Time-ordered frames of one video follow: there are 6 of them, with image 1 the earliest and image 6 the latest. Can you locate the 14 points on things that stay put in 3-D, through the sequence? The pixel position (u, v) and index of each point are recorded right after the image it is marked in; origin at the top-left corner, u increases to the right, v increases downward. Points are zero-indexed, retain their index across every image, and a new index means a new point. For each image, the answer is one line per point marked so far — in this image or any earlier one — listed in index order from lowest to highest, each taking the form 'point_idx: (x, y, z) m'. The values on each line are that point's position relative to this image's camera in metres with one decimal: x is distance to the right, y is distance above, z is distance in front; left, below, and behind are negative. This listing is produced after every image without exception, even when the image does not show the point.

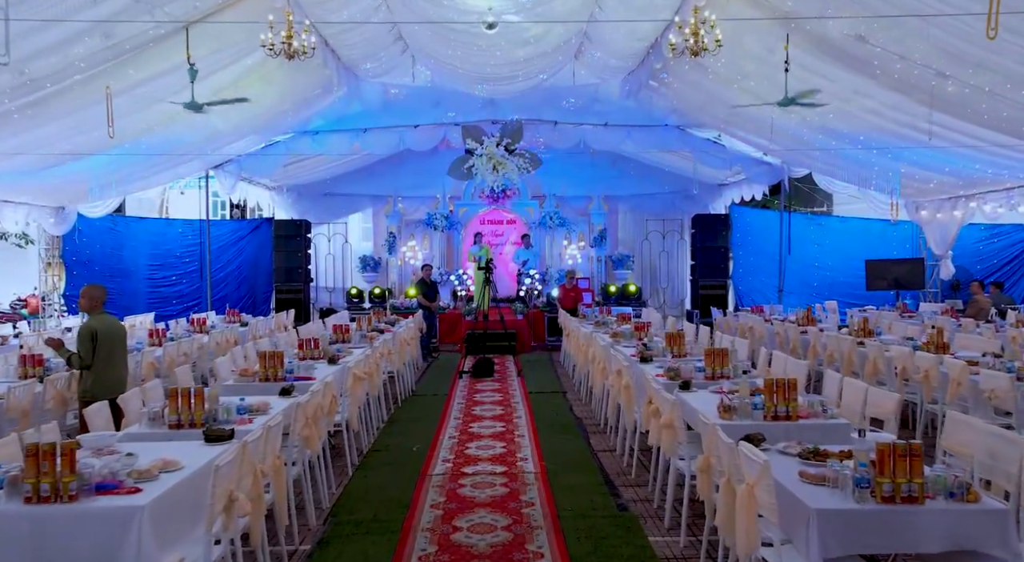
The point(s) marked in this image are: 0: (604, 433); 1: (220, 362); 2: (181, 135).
0: (+0.9, -1.5, +7.4) m
1: (-2.5, -0.7, +6.4) m
2: (-4.8, +2.1, +10.9) m
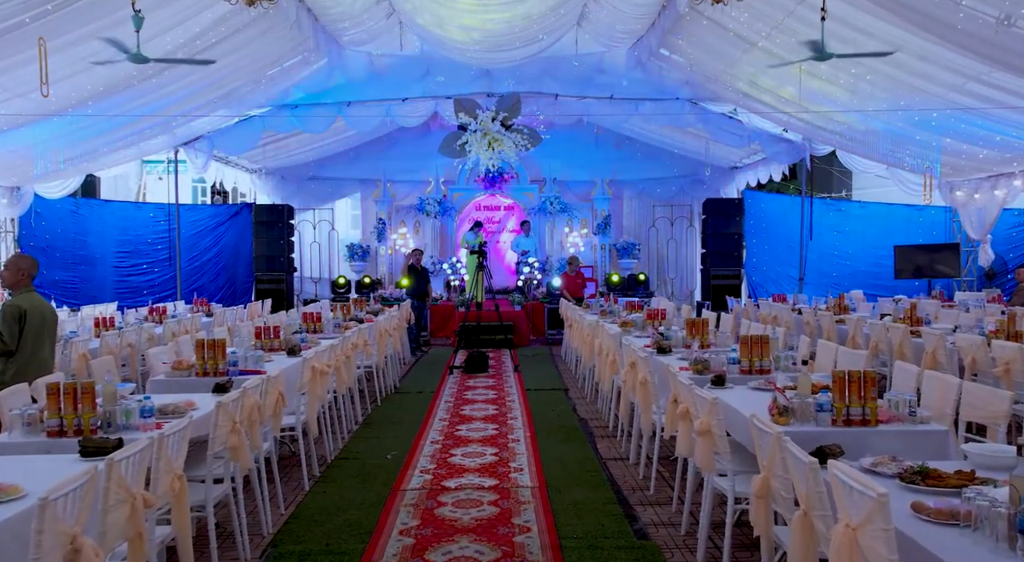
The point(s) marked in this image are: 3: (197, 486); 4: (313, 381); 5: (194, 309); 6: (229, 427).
0: (+0.8, -1.3, +6.3) m
1: (-2.5, -0.5, +5.3) m
2: (-4.8, +2.3, +9.8) m
3: (-1.5, -1.0, +3.6) m
4: (-1.4, -0.7, +5.2) m
5: (-4.4, -0.4, +10.6) m
6: (-1.4, -0.7, +3.6) m
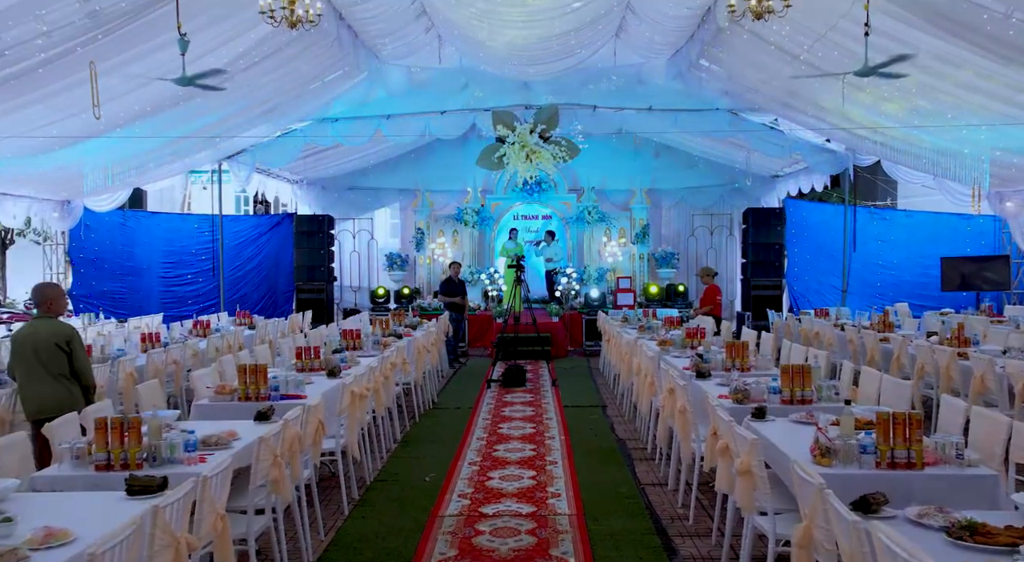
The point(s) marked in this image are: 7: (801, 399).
0: (+1.2, -1.5, +6.3) m
1: (-2.3, -0.7, +5.4) m
2: (-4.3, +2.1, +10.0) m
3: (-1.3, -1.2, +3.7) m
4: (-1.1, -0.9, +5.3) m
5: (-3.9, -0.6, +10.8) m
6: (-1.2, -0.9, +3.7) m
7: (+1.8, -0.7, +4.7) m
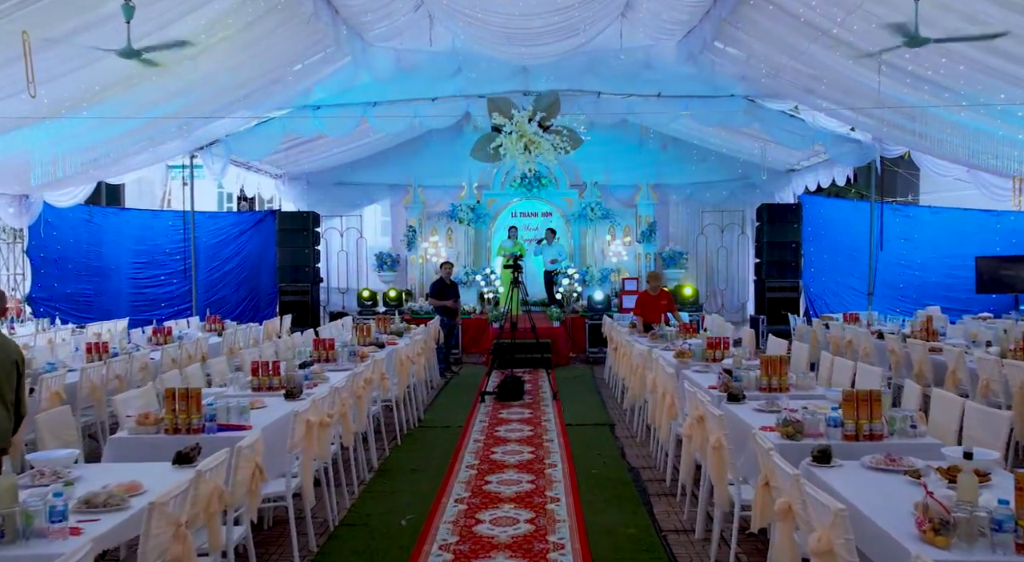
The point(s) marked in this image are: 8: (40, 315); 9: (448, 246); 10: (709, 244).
0: (+1.1, -1.5, +5.3) m
1: (-2.3, -0.7, +4.4) m
2: (-4.4, +2.1, +9.0) m
3: (-1.4, -1.2, +2.7) m
4: (-1.1, -0.9, +4.3) m
5: (-4.0, -0.6, +9.8) m
6: (-1.2, -0.9, +2.7) m
7: (+1.8, -0.7, +3.7) m
8: (-7.3, -0.5, +11.7) m
9: (-1.4, +0.7, +16.2) m
10: (+4.2, +0.8, +16.2) m
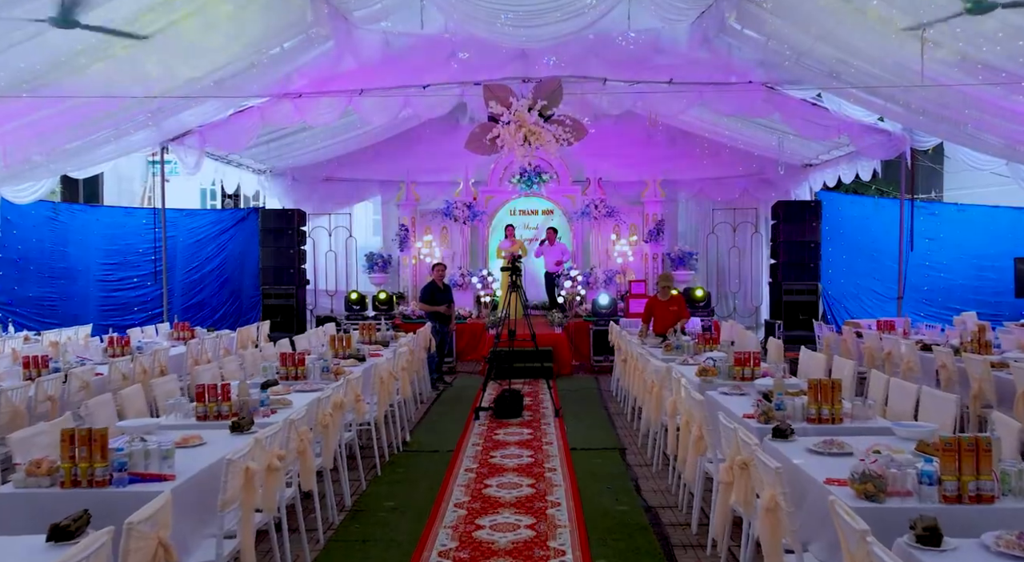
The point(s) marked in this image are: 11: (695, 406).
0: (+1.1, -1.5, +4.4) m
1: (-2.3, -0.7, +3.5) m
2: (-4.4, +2.0, +8.1) m
3: (-1.4, -1.2, +1.8) m
4: (-1.2, -0.9, +3.4) m
5: (-4.0, -0.6, +8.9) m
6: (-1.2, -0.9, +1.8) m
7: (+1.7, -0.8, +2.8) m
8: (-7.3, -0.6, +10.8) m
9: (-1.4, +0.7, +15.3) m
10: (+4.2, +0.7, +15.3) m
11: (+1.1, -0.7, +4.5) m
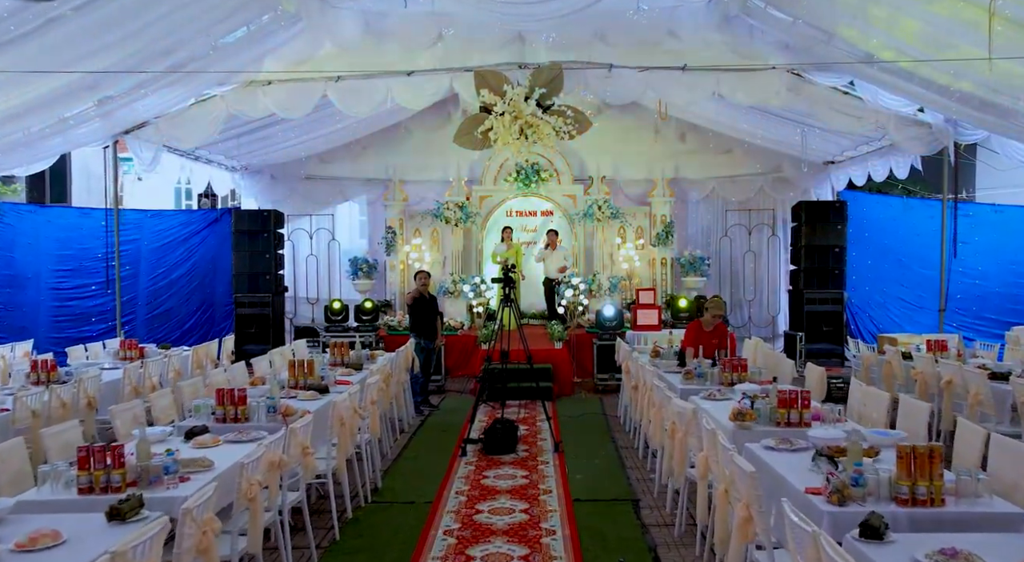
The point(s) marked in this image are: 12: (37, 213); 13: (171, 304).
0: (+1.0, -1.7, +3.2) m
1: (-2.4, -0.9, +2.4) m
2: (-4.4, +1.9, +7.0) m
3: (-1.5, -1.3, +0.7) m
4: (-1.2, -1.1, +2.2) m
5: (-4.1, -0.8, +7.8) m
6: (-1.3, -1.1, +0.6) m
7: (+1.7, -0.9, +1.7) m
8: (-7.4, -0.7, +9.7) m
9: (-1.5, +0.6, +14.2) m
10: (+4.1, +0.6, +14.1) m
11: (+1.0, -0.9, +3.4) m
12: (-6.7, +1.0, +10.7) m
13: (-5.6, -0.4, +12.6) m
